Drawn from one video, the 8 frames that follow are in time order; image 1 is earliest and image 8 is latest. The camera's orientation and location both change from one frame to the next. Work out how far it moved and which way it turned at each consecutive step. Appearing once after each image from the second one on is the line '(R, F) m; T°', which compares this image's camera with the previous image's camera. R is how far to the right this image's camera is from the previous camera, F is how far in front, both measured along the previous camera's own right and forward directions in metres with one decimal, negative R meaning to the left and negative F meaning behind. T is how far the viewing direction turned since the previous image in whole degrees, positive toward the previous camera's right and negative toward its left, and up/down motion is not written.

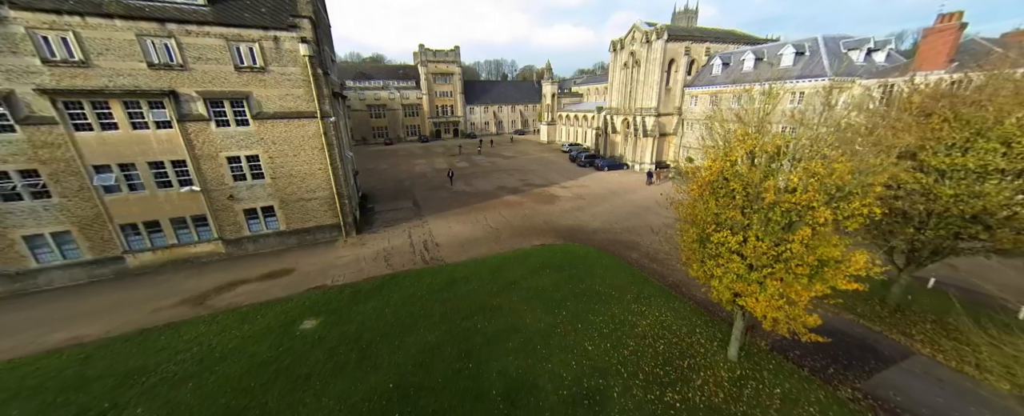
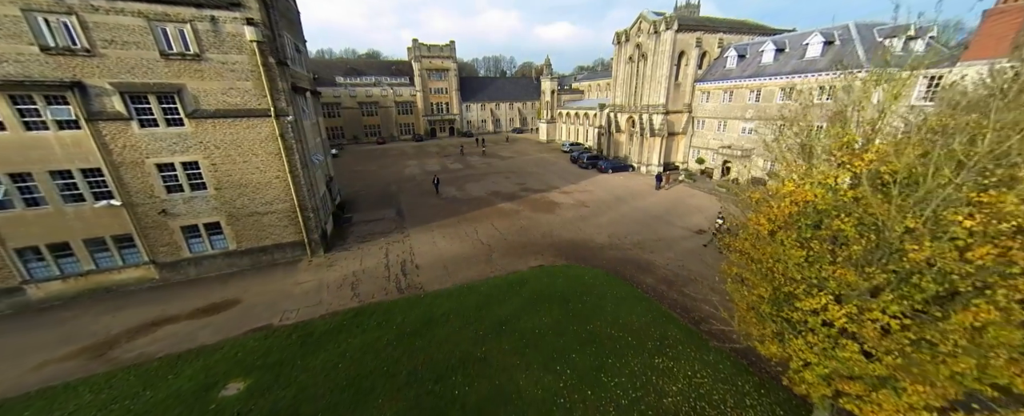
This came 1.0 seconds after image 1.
(+0.3, +2.9) m; 0°
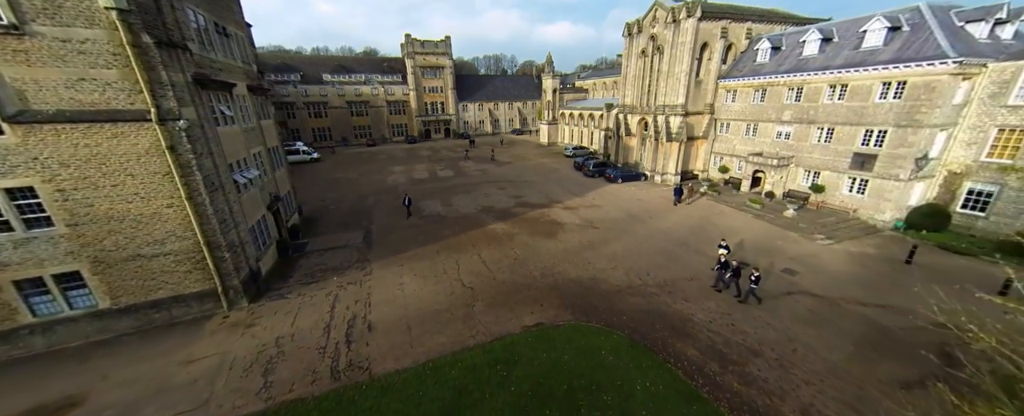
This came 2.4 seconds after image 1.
(+0.5, +4.6) m; 0°
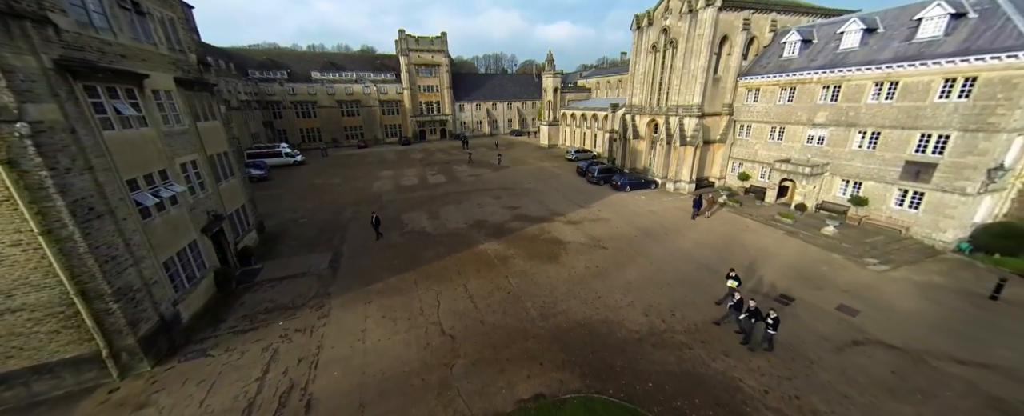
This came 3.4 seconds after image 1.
(+0.3, +3.2) m; 0°
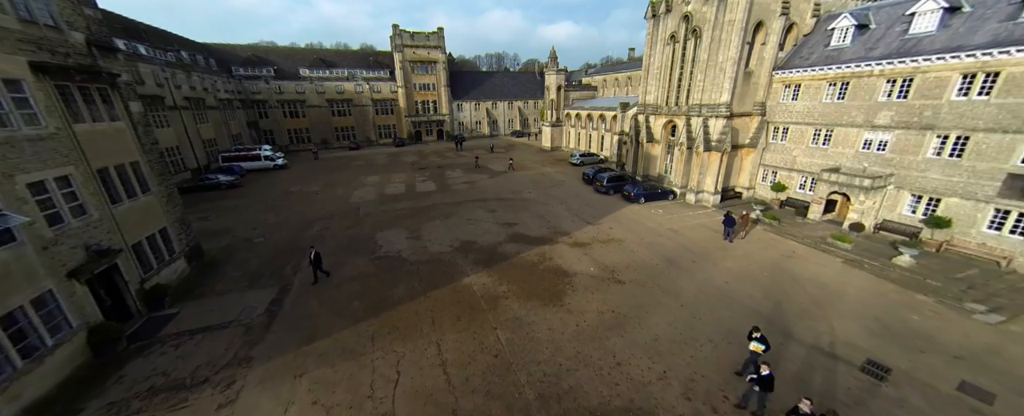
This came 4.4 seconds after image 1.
(+0.4, +3.9) m; 0°
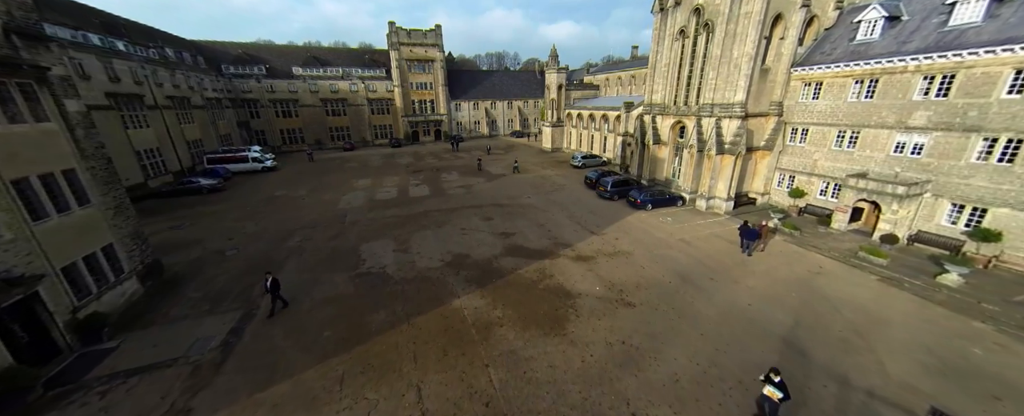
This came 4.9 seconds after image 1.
(+0.2, +1.8) m; 0°
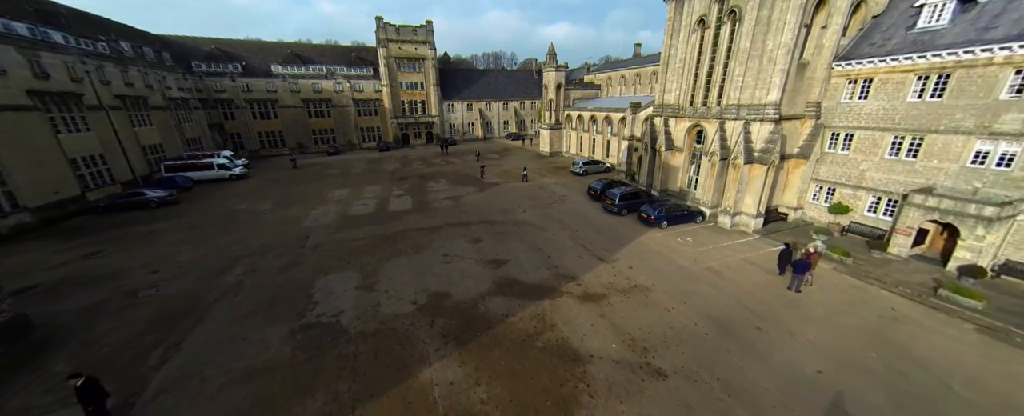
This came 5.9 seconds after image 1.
(+0.2, +3.6) m; +1°
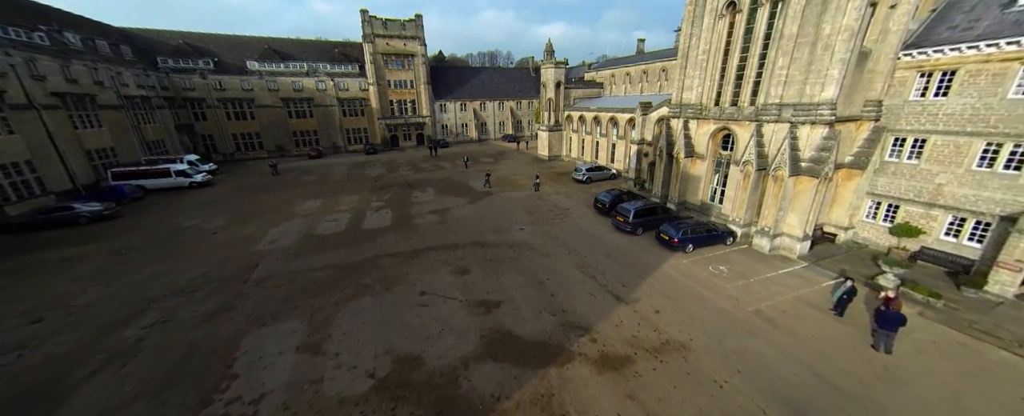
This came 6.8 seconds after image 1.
(+0.1, +3.7) m; +1°
